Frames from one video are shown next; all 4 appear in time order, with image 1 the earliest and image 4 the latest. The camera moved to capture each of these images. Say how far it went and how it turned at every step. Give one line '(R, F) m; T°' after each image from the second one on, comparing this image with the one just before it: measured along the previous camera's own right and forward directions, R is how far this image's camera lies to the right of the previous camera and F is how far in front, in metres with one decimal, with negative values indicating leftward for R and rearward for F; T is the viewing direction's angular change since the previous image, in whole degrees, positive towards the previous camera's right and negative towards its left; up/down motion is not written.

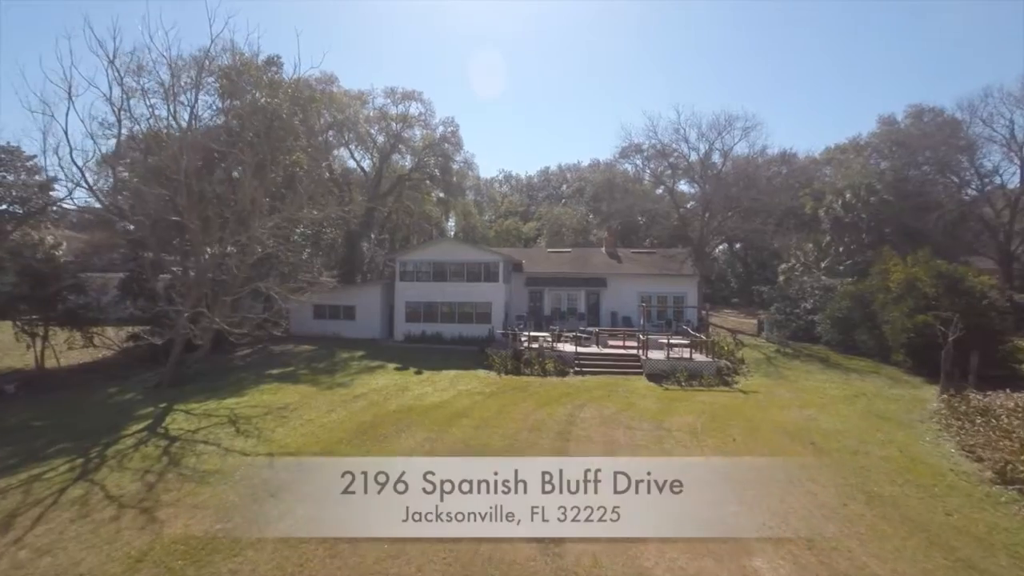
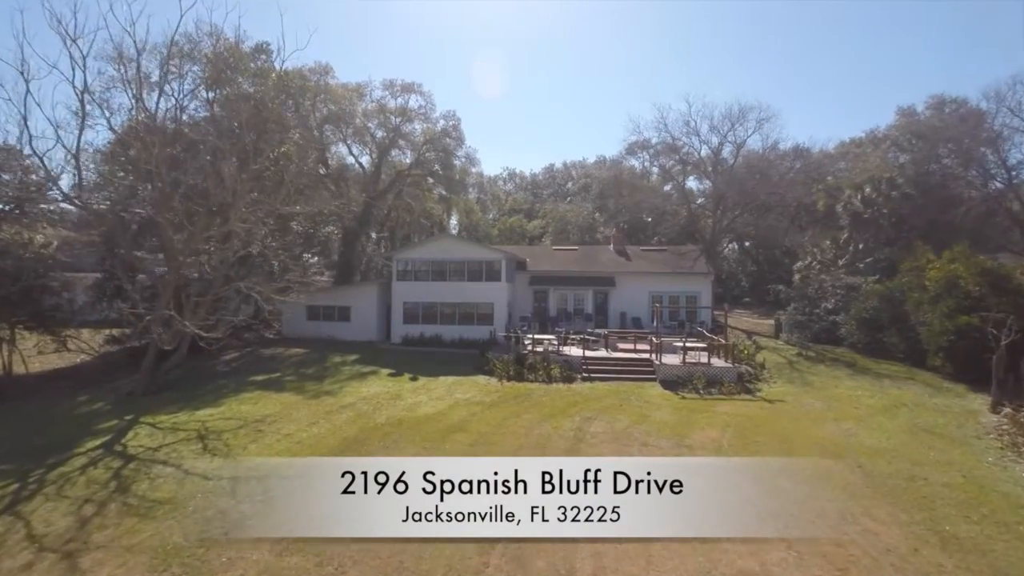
(+0.1, +1.8) m; -1°
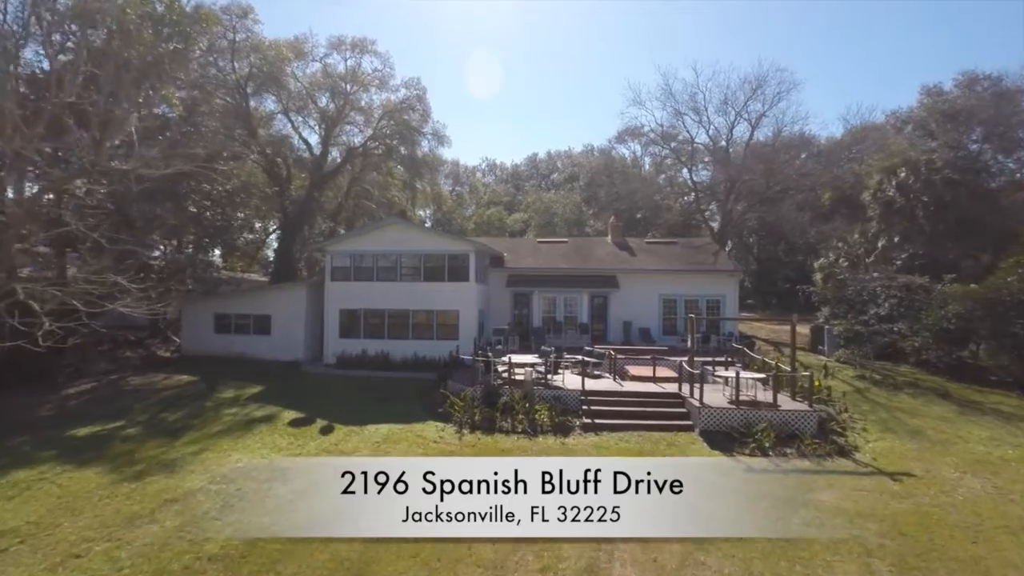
(+0.6, +7.8) m; +2°
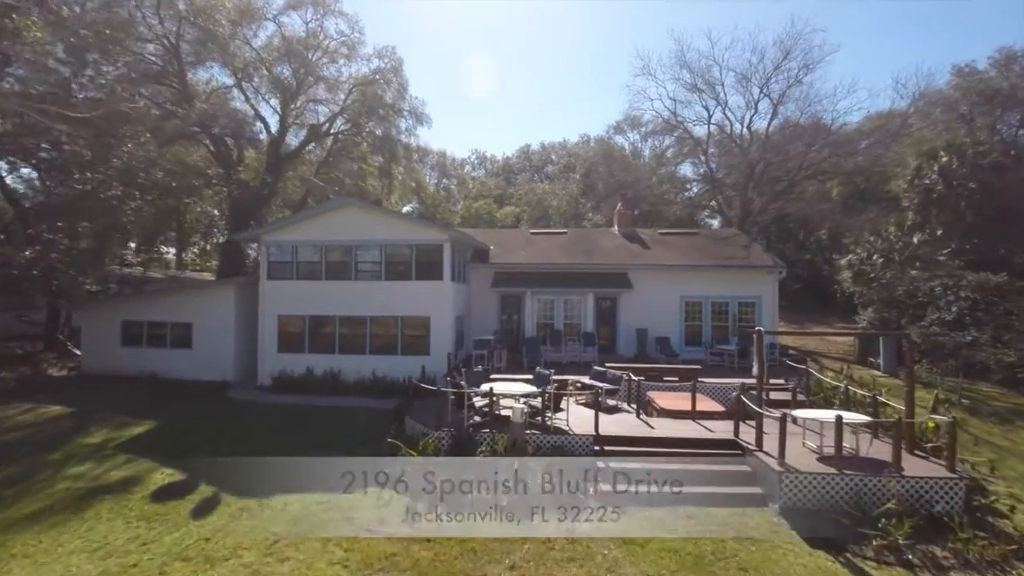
(+0.3, +5.2) m; +1°
